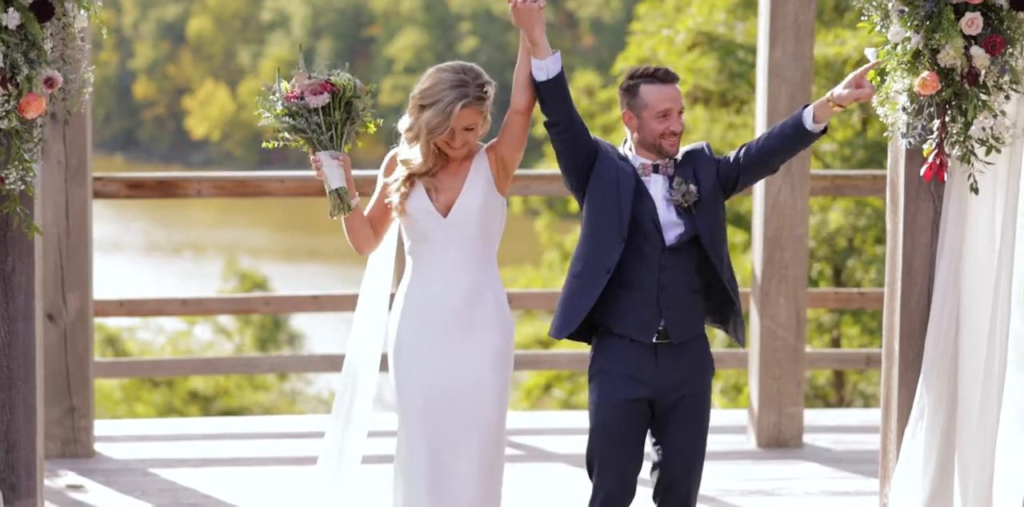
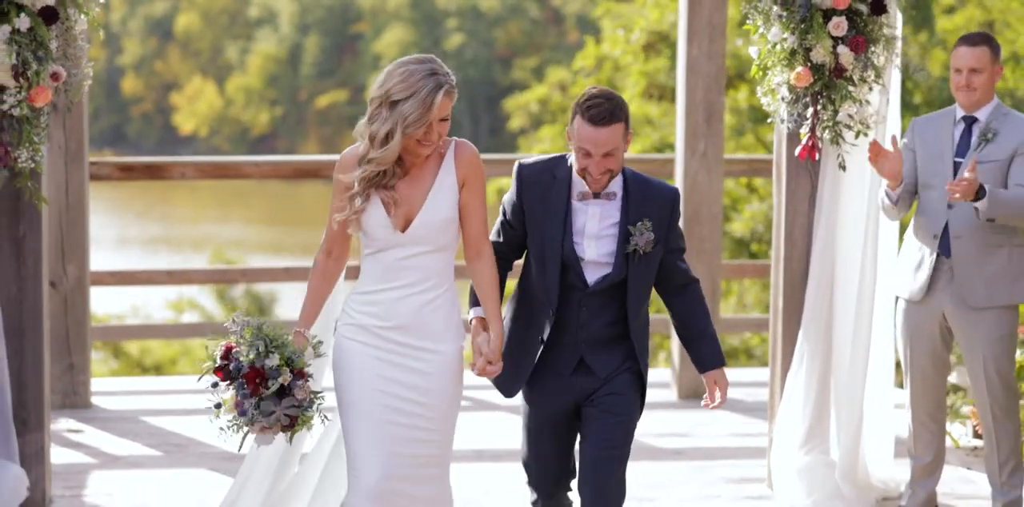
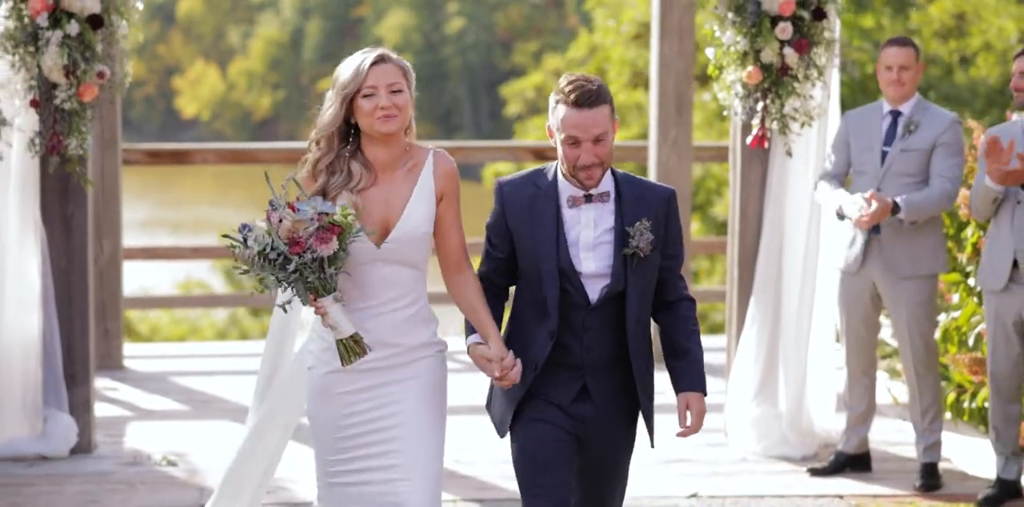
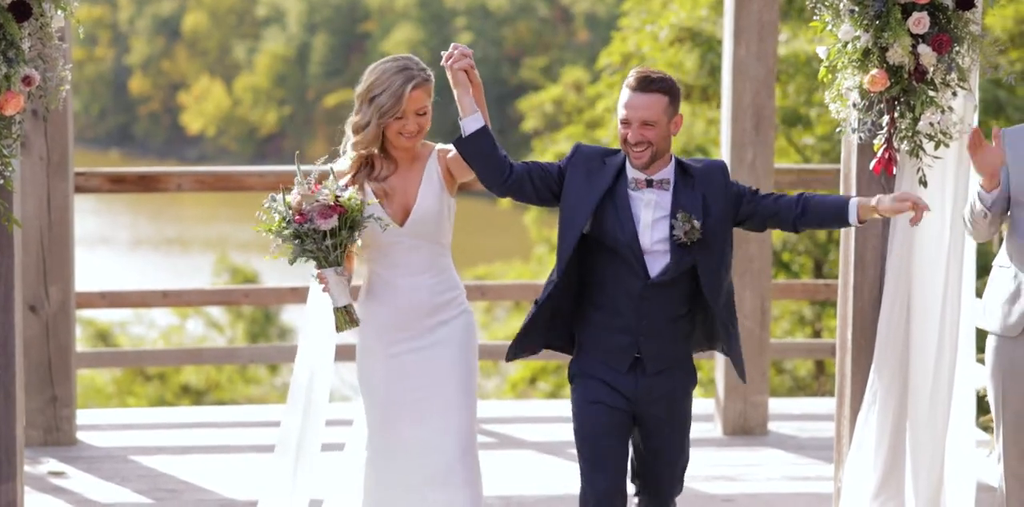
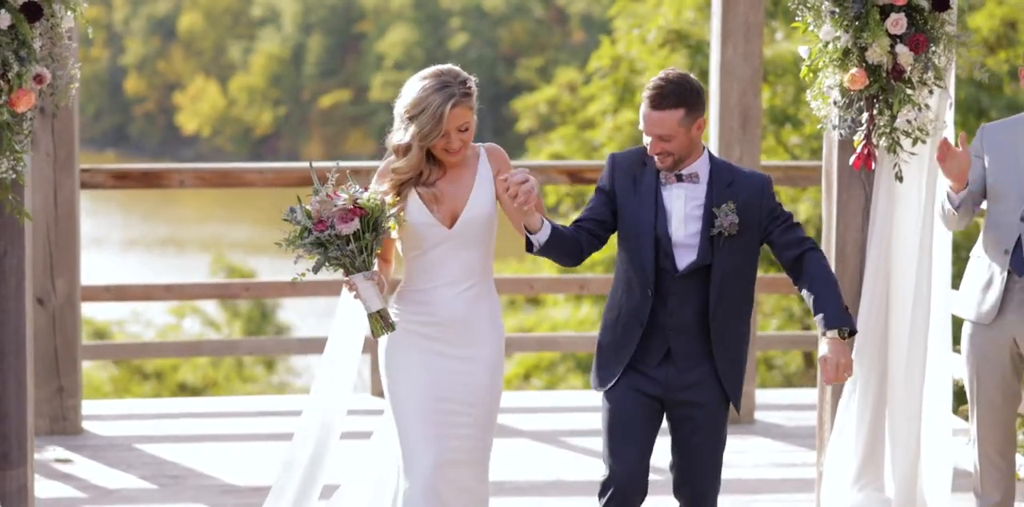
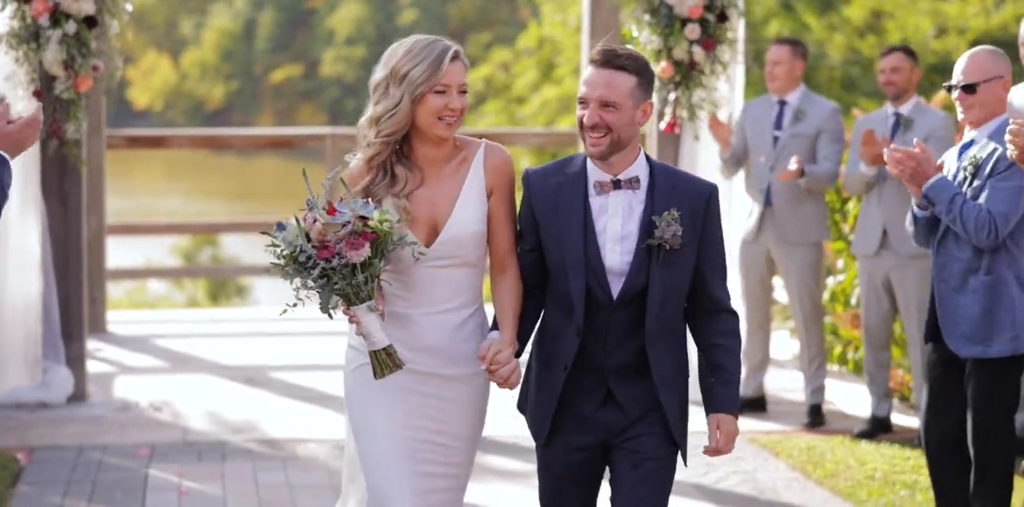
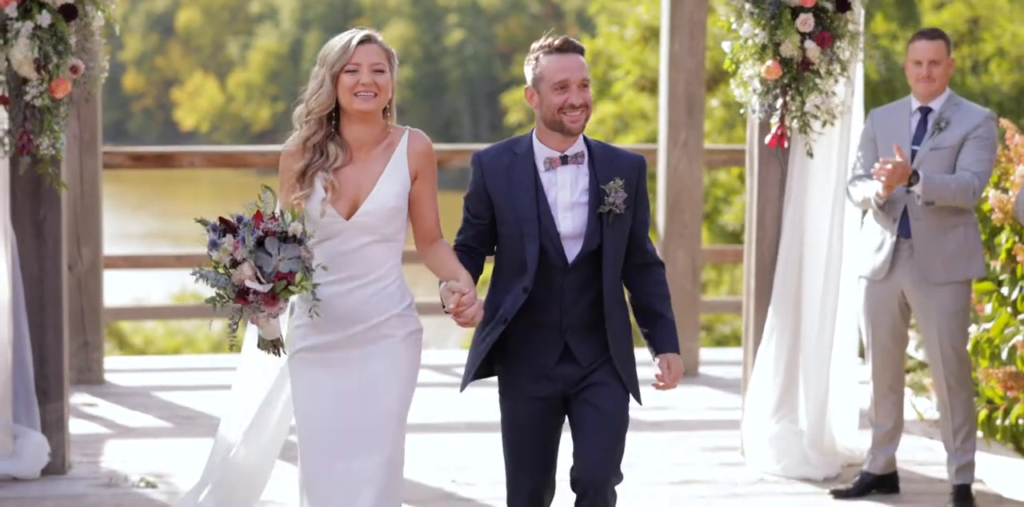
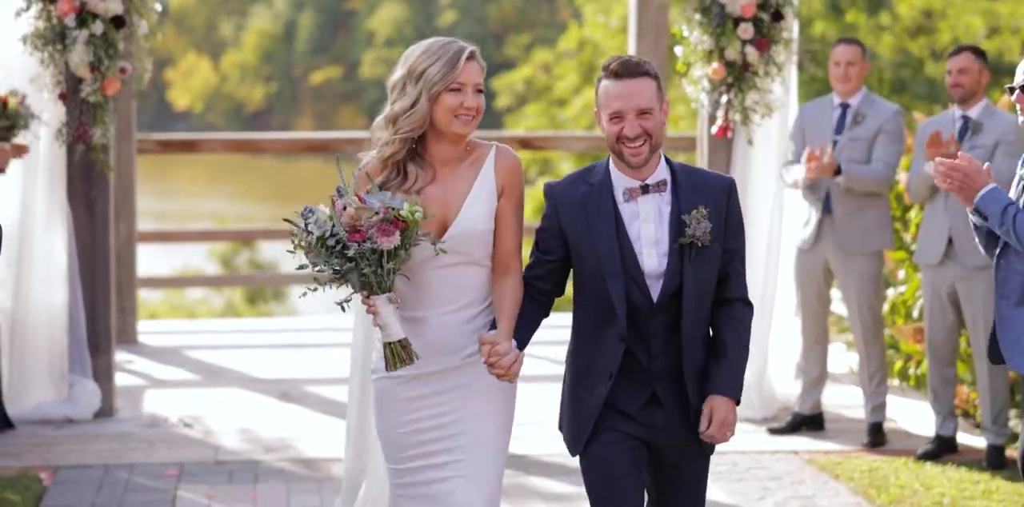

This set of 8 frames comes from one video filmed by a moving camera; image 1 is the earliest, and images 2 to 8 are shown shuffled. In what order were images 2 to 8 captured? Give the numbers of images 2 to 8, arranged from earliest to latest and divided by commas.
4, 5, 2, 7, 3, 8, 6
